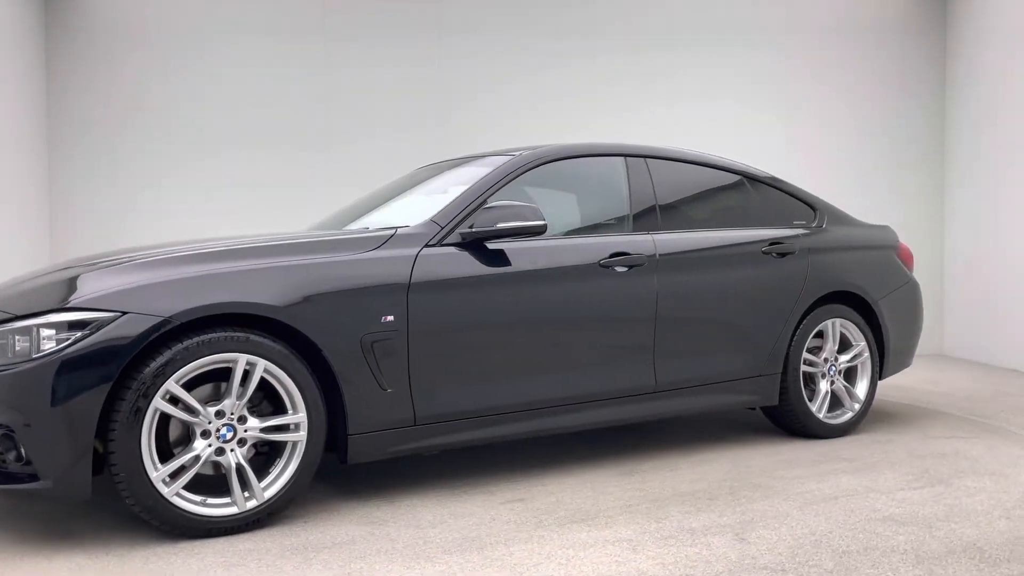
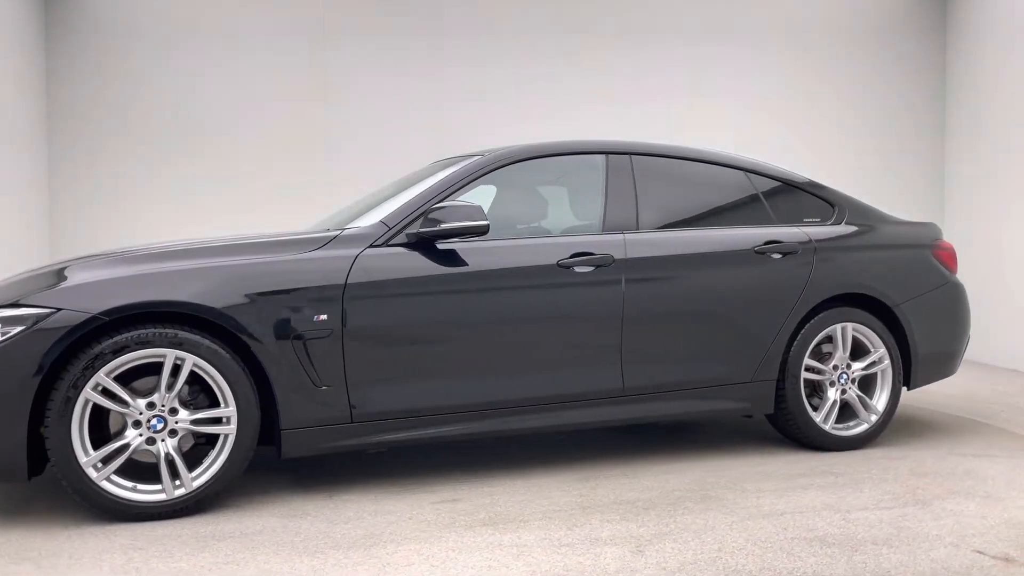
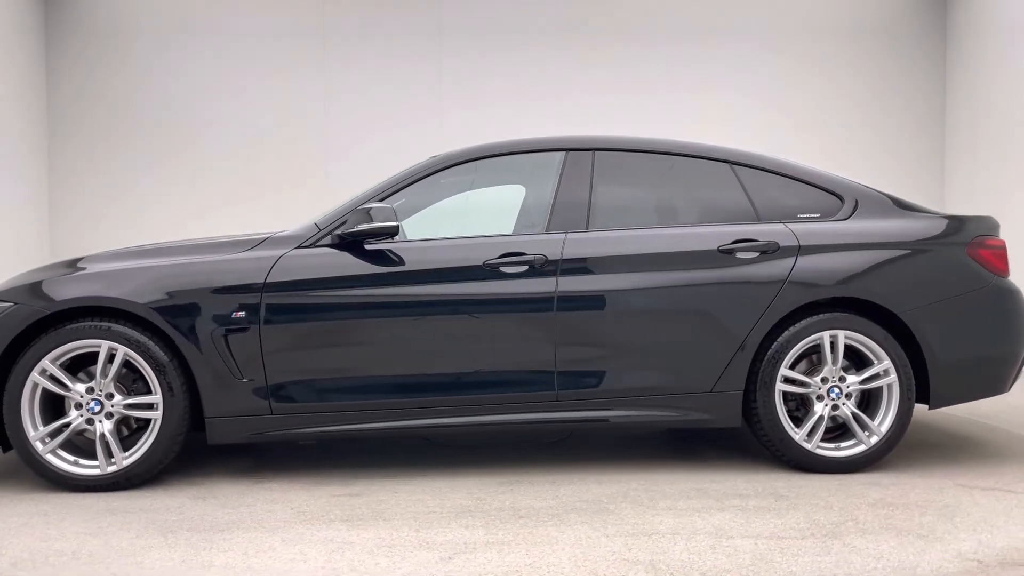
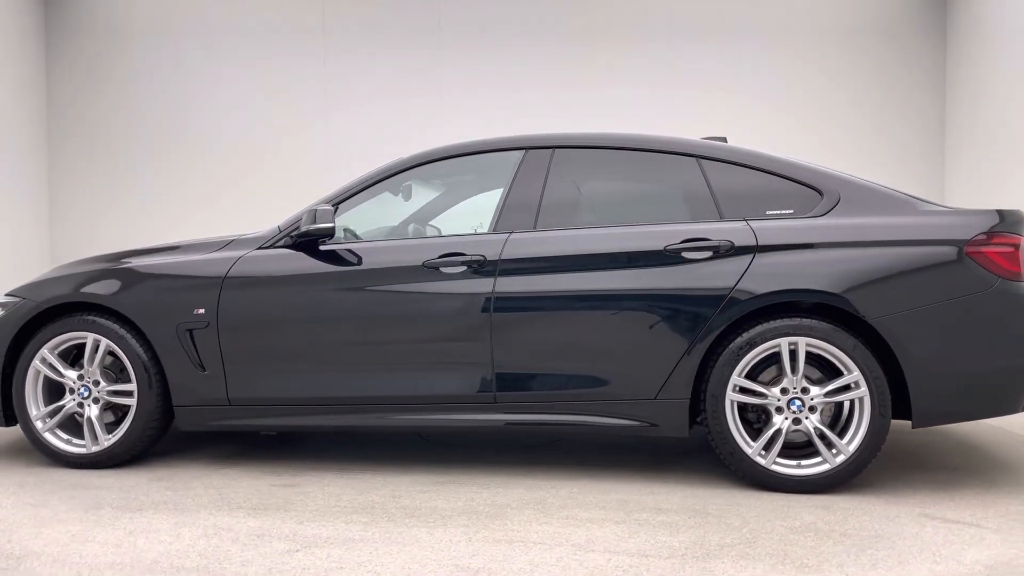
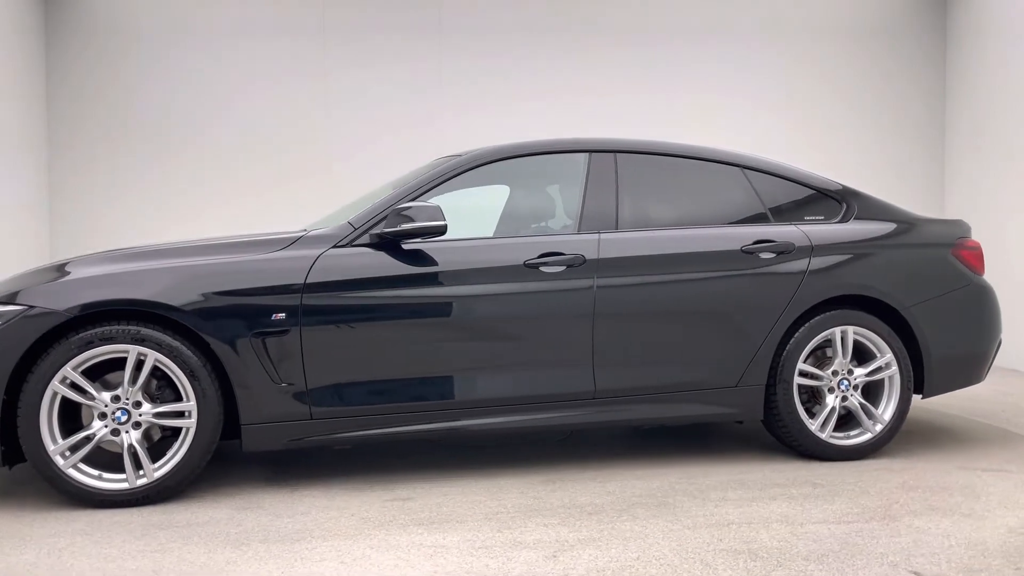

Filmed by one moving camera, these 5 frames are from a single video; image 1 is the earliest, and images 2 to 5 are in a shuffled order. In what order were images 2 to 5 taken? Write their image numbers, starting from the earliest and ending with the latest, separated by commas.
2, 5, 3, 4
